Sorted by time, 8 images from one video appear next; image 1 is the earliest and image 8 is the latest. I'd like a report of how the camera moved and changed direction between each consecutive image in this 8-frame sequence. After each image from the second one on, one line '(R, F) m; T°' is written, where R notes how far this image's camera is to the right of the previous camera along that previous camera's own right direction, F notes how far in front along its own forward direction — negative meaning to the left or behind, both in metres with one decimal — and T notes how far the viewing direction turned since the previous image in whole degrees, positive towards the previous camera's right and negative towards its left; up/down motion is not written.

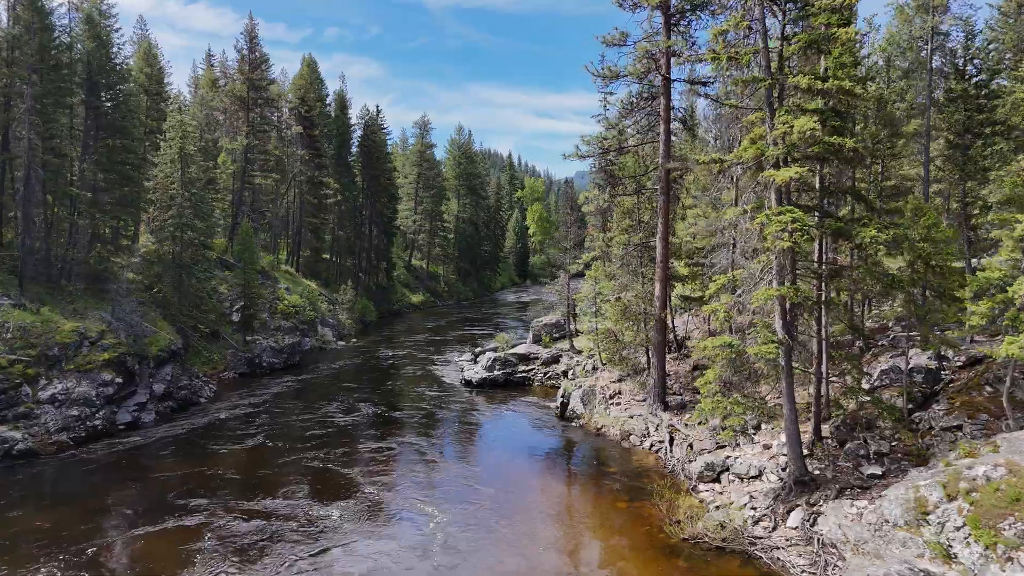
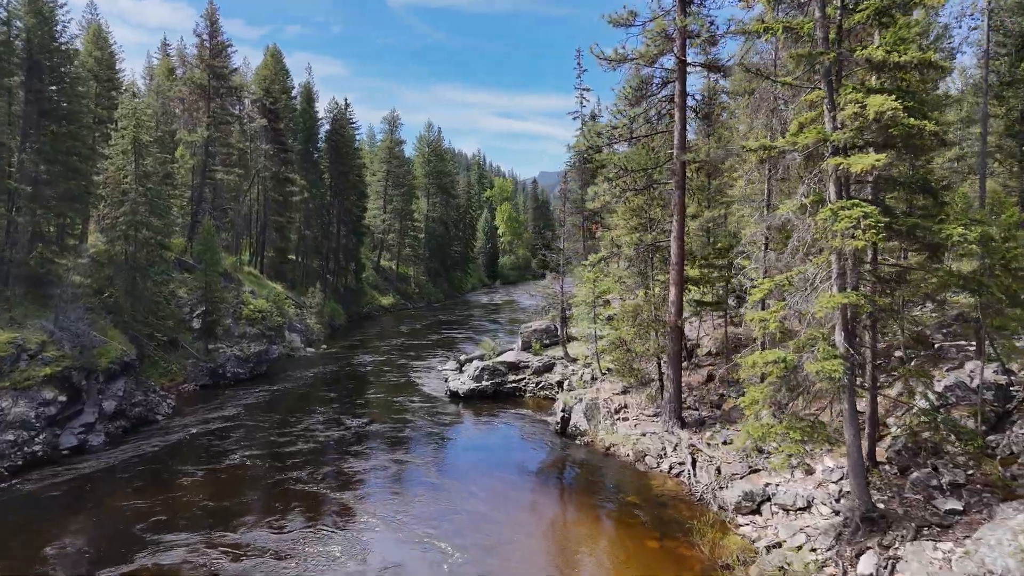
(-0.8, +1.8) m; +3°
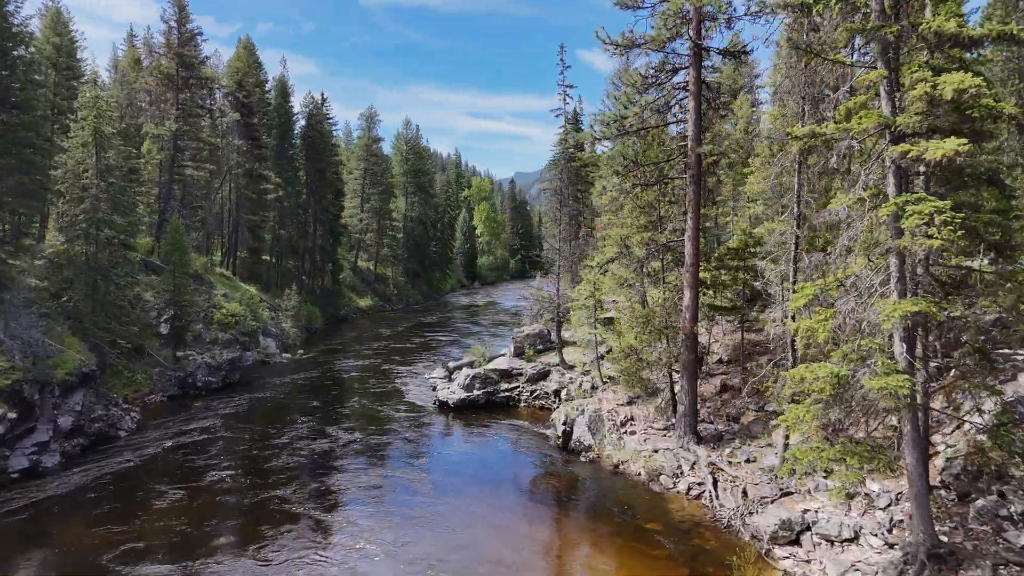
(-0.5, +1.3) m; +2°
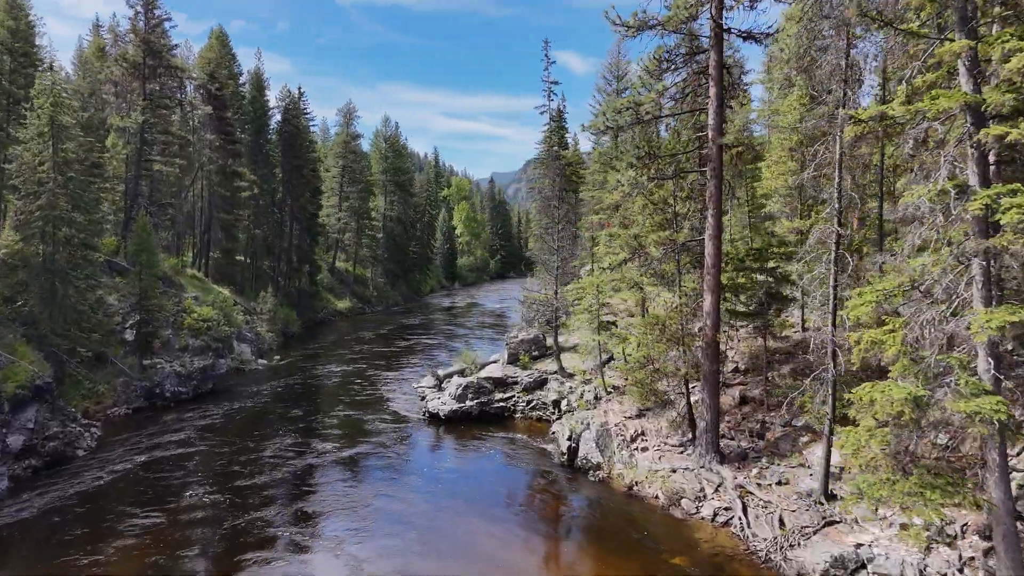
(-0.5, +1.4) m; +2°
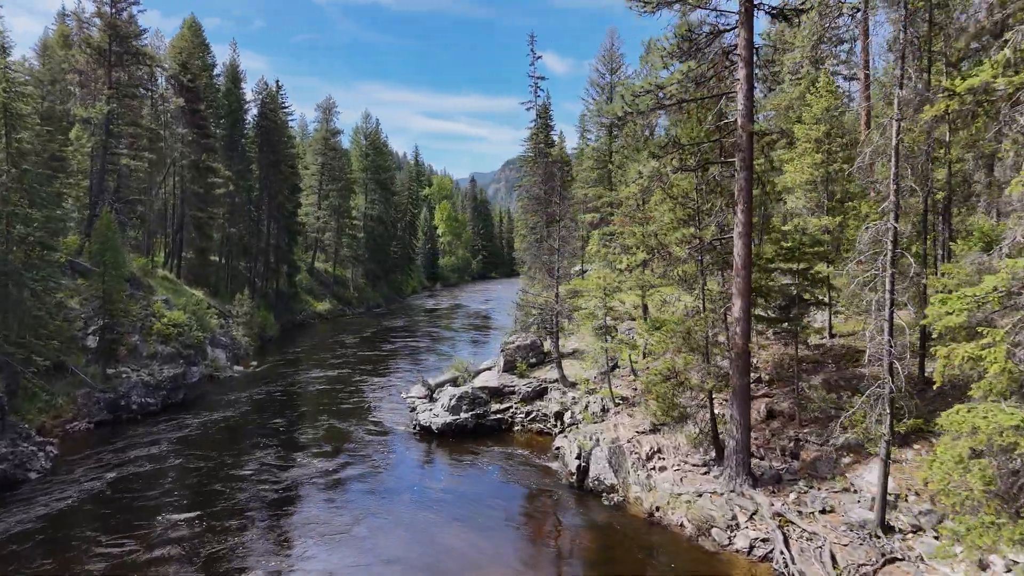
(-0.4, +1.4) m; +2°
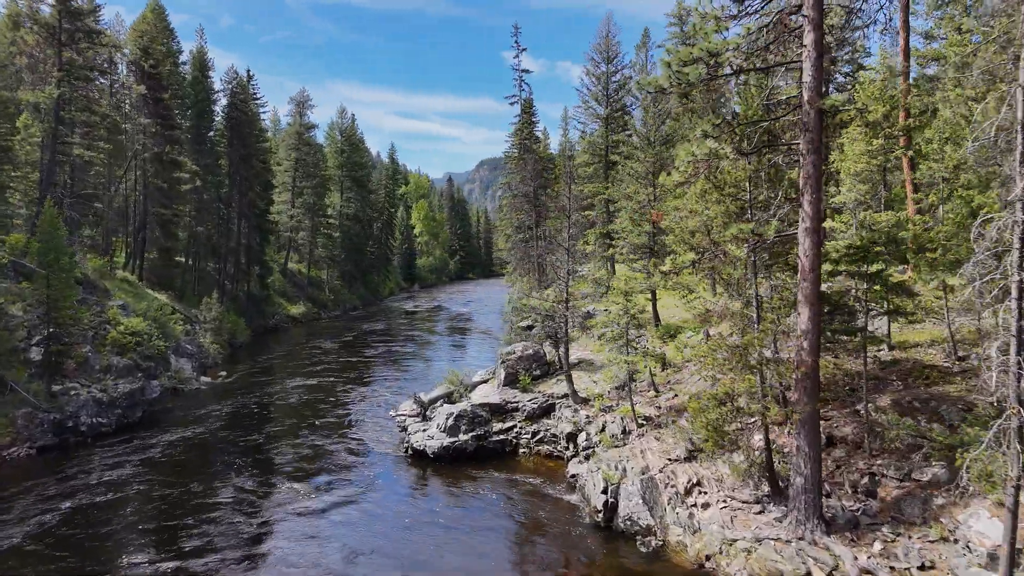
(-0.6, +2.0) m; +2°
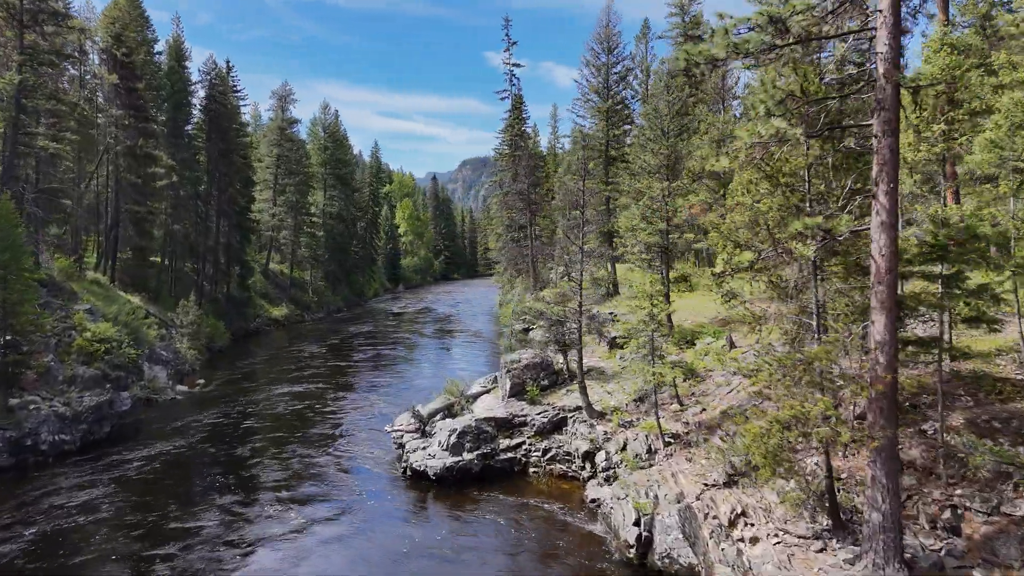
(-0.5, +1.5) m; +1°
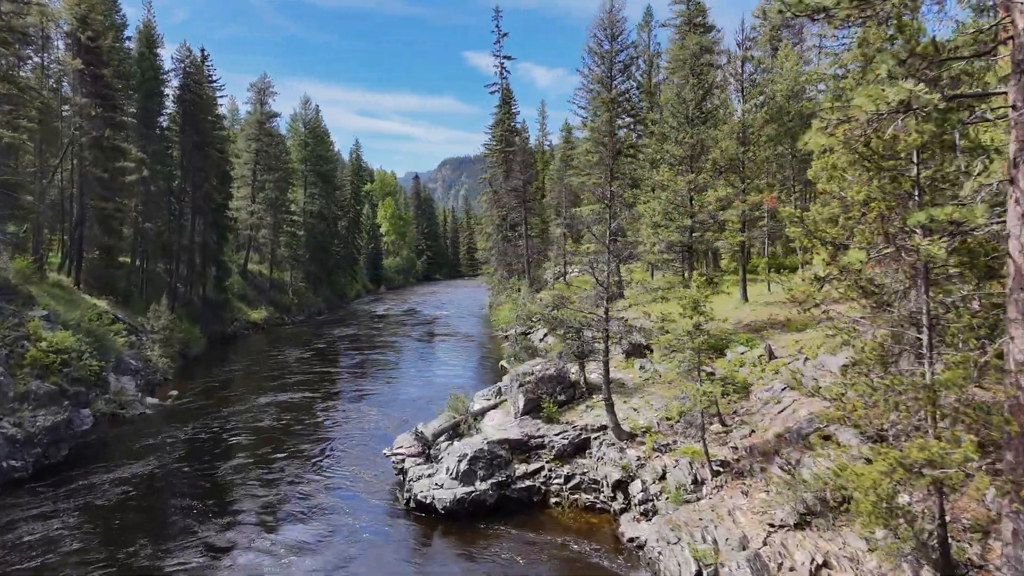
(-0.7, +1.8) m; +2°
